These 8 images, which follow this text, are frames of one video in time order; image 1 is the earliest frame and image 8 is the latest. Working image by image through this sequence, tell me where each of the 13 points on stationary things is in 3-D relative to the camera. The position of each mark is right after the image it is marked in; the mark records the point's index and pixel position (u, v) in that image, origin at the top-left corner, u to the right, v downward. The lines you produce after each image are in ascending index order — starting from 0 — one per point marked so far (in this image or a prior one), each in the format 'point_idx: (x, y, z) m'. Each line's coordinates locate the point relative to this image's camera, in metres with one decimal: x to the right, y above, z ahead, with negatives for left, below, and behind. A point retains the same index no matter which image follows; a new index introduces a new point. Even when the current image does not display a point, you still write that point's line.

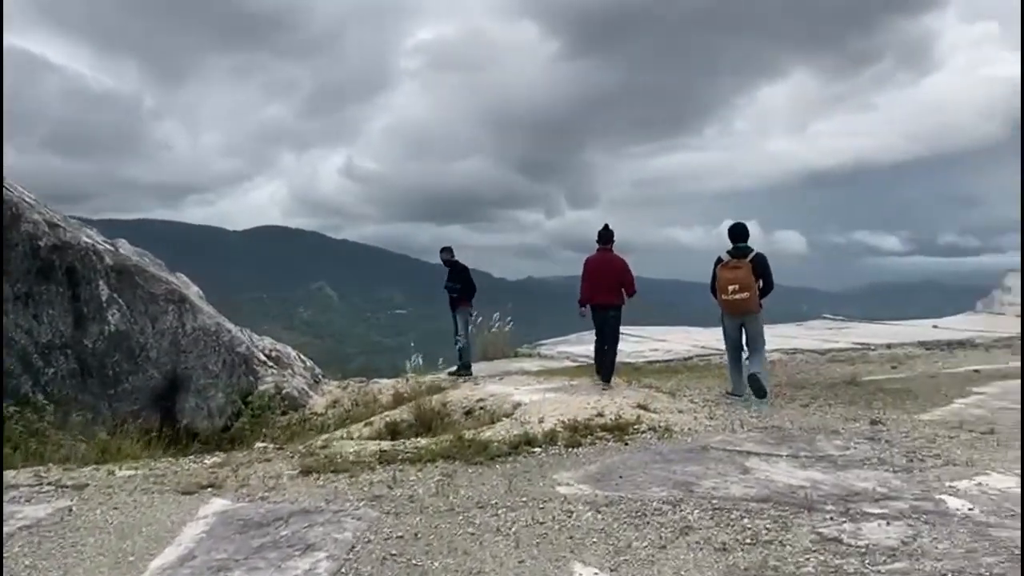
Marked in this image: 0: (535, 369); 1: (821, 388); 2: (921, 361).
0: (+0.3, -0.9, +10.3) m
1: (+2.7, -0.9, +8.1) m
2: (+4.3, -0.8, +9.8) m
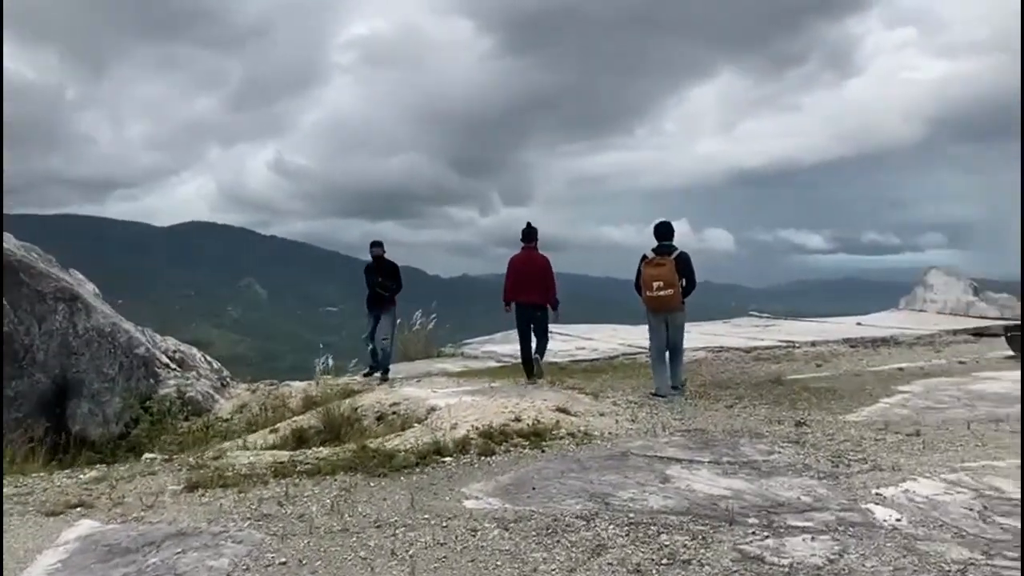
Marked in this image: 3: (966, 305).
0: (-0.6, -0.9, +10.0) m
1: (+2.0, -0.9, +7.9) m
2: (+3.5, -0.7, +9.8) m
3: (+6.5, -0.2, +13.3) m
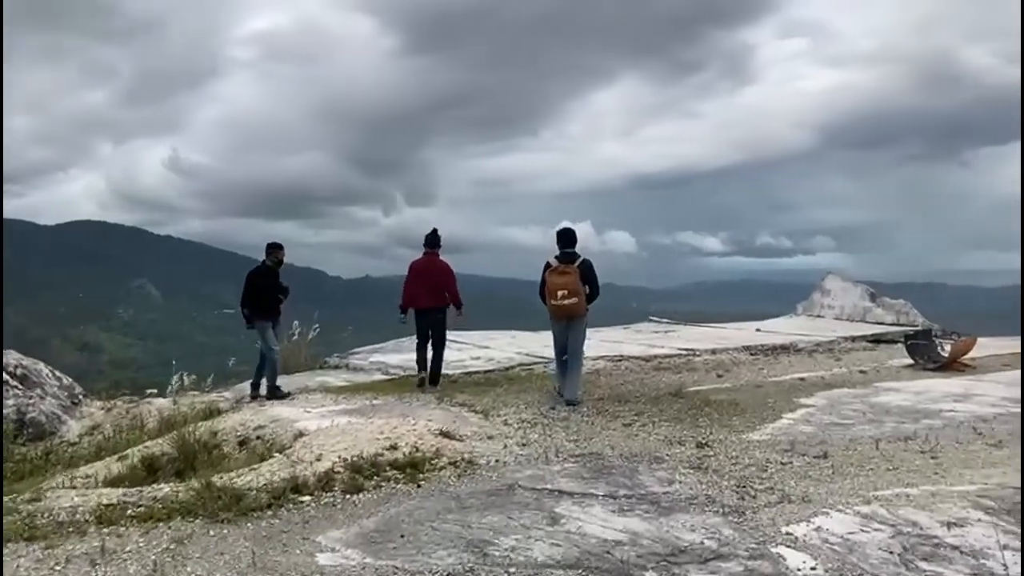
0: (-1.7, -1.0, +9.2) m
1: (+1.1, -0.9, +7.5) m
2: (+2.4, -0.8, +9.4) m
3: (+5.0, -0.3, +13.2) m
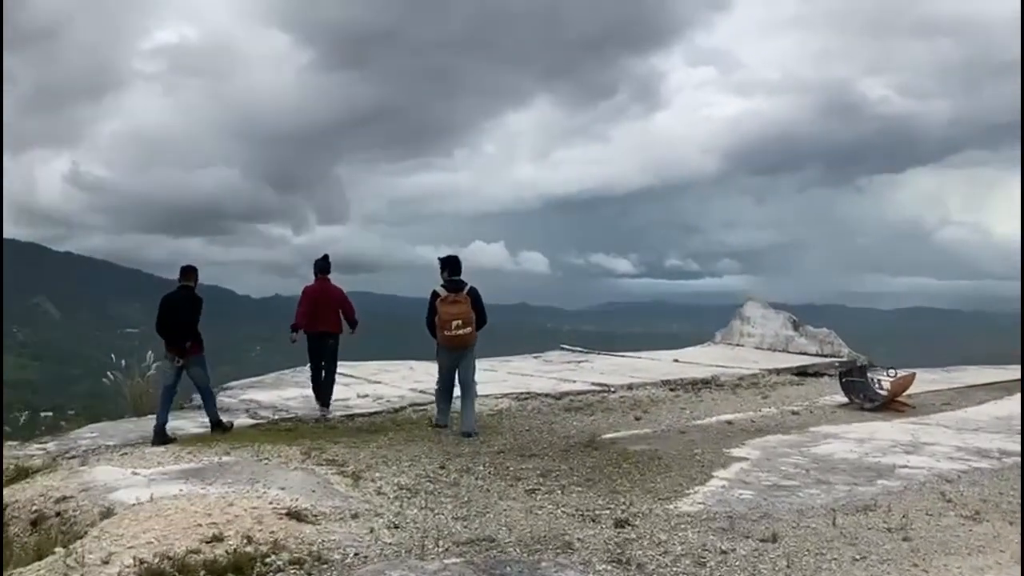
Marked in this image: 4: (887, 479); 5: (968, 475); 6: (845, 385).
0: (-2.7, -1.2, +7.8) m
1: (+0.3, -1.1, +6.3) m
2: (+1.4, -1.1, +8.4) m
3: (+3.6, -0.7, +12.4) m
4: (+2.2, -1.1, +5.5) m
5: (+2.7, -1.1, +5.6) m
6: (+3.1, -0.9, +8.6) m
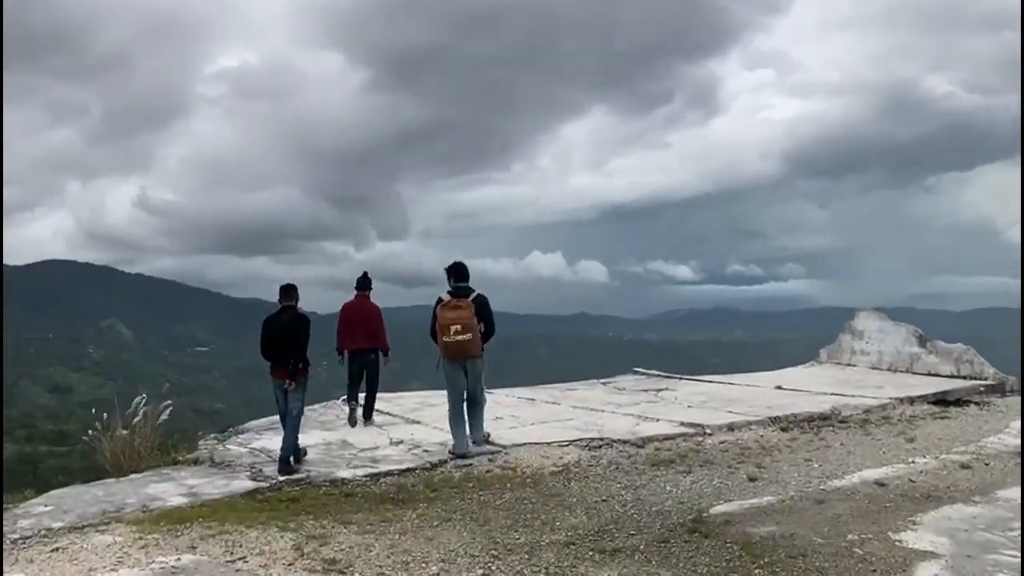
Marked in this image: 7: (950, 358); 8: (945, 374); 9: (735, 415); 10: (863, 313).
0: (-2.2, -1.4, +6.0) m
1: (+0.6, -1.2, +4.3) m
2: (+1.9, -1.2, +6.4) m
3: (+4.4, -0.8, +10.2) m
4: (+2.5, -1.2, +3.5) m
5: (+3.0, -1.1, +3.5) m
6: (+3.5, -0.9, +6.5) m
7: (+4.6, -0.7, +9.8) m
8: (+4.5, -0.9, +9.6) m
9: (+2.0, -1.1, +8.2) m
10: (+4.2, -0.3, +11.3) m
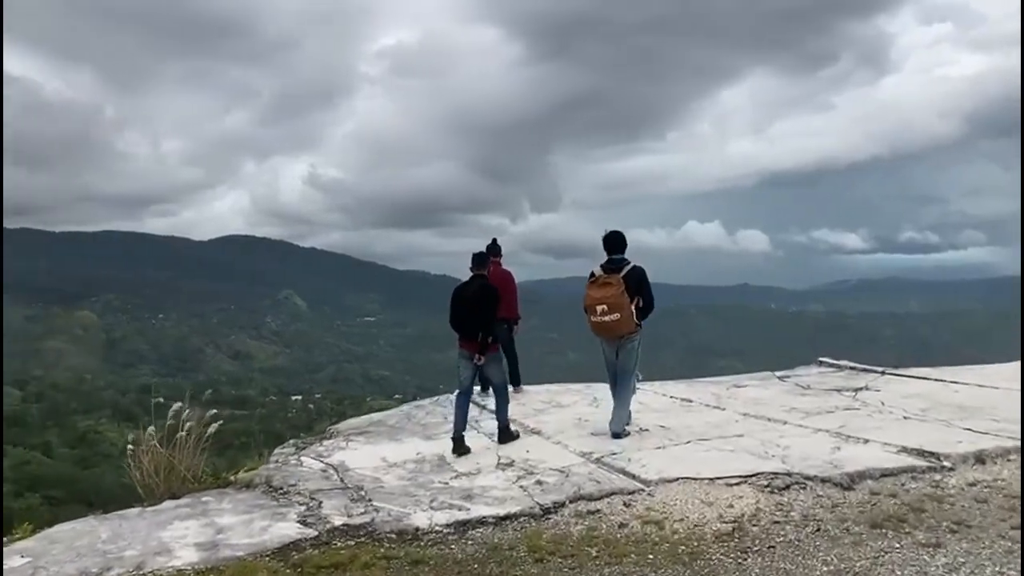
0: (-1.6, -1.3, +4.3) m
1: (+1.0, -1.2, +2.2) m
2: (+2.5, -1.0, +4.0) m
3: (+5.6, -0.5, +7.4) m
4: (+2.7, -1.1, +1.0) m
5: (+3.2, -1.1, +1.0) m
6: (+4.2, -0.8, +3.8) m
7: (+5.8, -0.5, +6.9) m
8: (+5.6, -0.6, +6.7) m
9: (+2.9, -0.9, +5.8) m
10: (+5.7, 0.0, +8.4) m
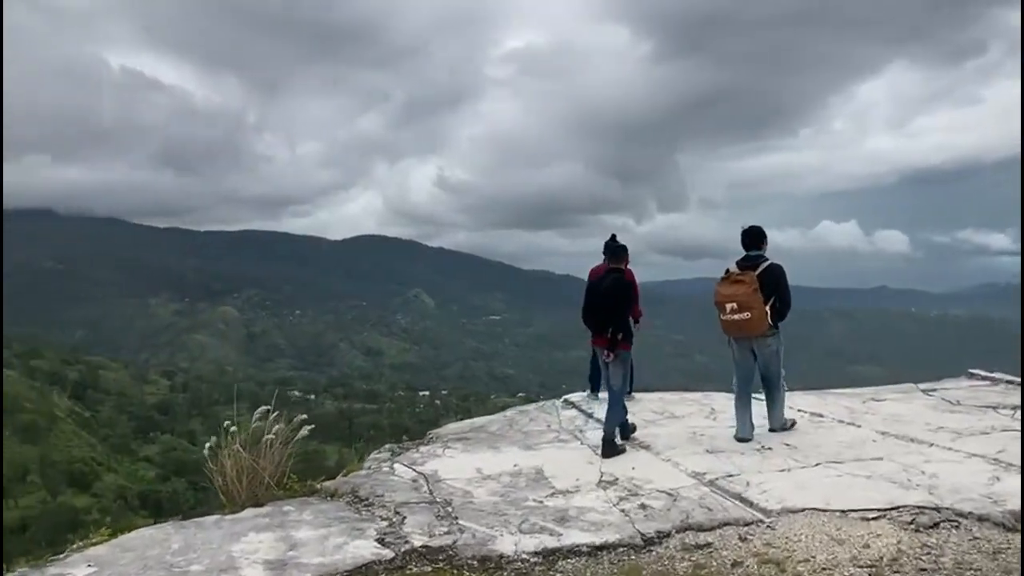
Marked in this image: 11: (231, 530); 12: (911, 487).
0: (-1.2, -1.3, +4.0) m
1: (+1.0, -1.2, +1.6) m
2: (+2.8, -1.1, +3.1) m
3: (+6.3, -0.5, +6.0) m
4: (+2.6, -1.1, +0.2) m
5: (+3.1, -1.1, 0.0) m
6: (+4.5, -0.8, +2.7) m
7: (+6.5, -0.5, +5.6) m
8: (+6.3, -0.7, +5.4) m
9: (+3.5, -0.9, +4.8) m
10: (+6.5, -0.1, +7.1) m
11: (-1.4, -1.3, +4.9) m
12: (+2.0, -1.0, +4.7) m
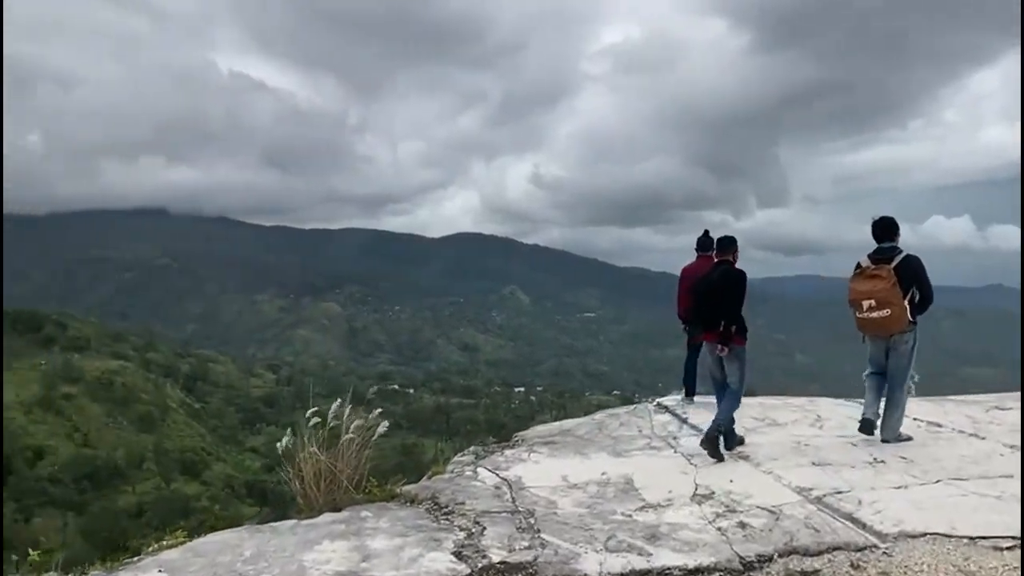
0: (-0.8, -1.2, +3.8) m
1: (+1.1, -1.2, +1.1) m
2: (+3.1, -1.1, +2.5) m
3: (+6.8, -0.5, +5.1) m
4: (+2.5, -1.2, -0.4) m
5: (+3.0, -1.1, -0.6) m
6: (+4.6, -0.8, +1.9) m
7: (+6.9, -0.5, +4.6) m
8: (+6.7, -0.7, +4.4) m
9: (+3.9, -0.9, +4.2) m
10: (+7.1, -0.1, +6.1) m
11: (-1.0, -1.2, +4.7) m
12: (+2.4, -1.0, +4.2) m
